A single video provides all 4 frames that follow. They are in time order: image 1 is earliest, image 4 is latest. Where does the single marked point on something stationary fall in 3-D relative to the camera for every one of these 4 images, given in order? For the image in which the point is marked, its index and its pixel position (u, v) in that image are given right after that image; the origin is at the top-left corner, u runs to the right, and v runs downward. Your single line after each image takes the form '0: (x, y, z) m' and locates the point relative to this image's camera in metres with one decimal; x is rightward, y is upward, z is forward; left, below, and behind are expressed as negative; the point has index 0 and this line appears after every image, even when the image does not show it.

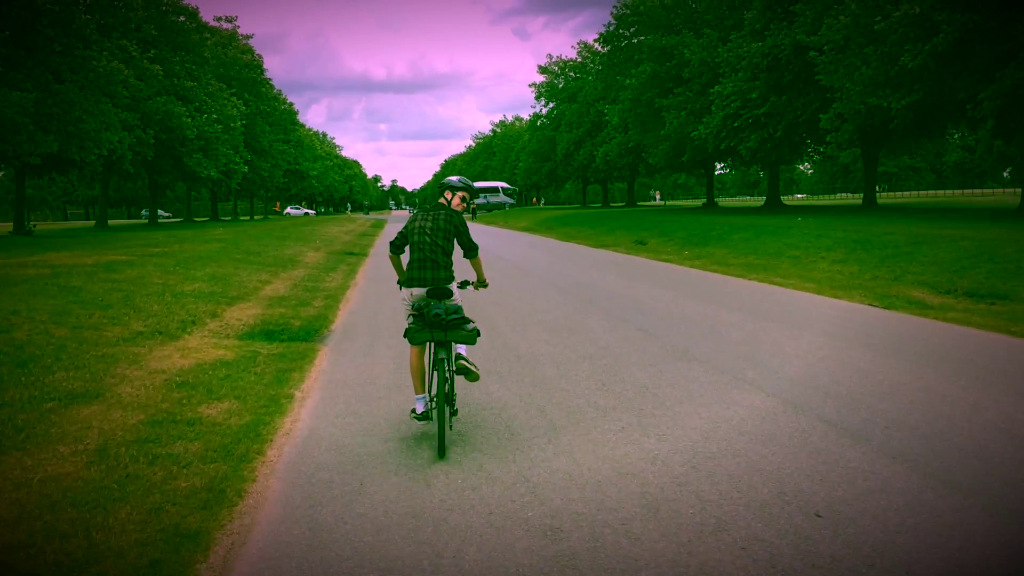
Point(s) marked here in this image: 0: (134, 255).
0: (-9.2, +0.8, +18.1) m
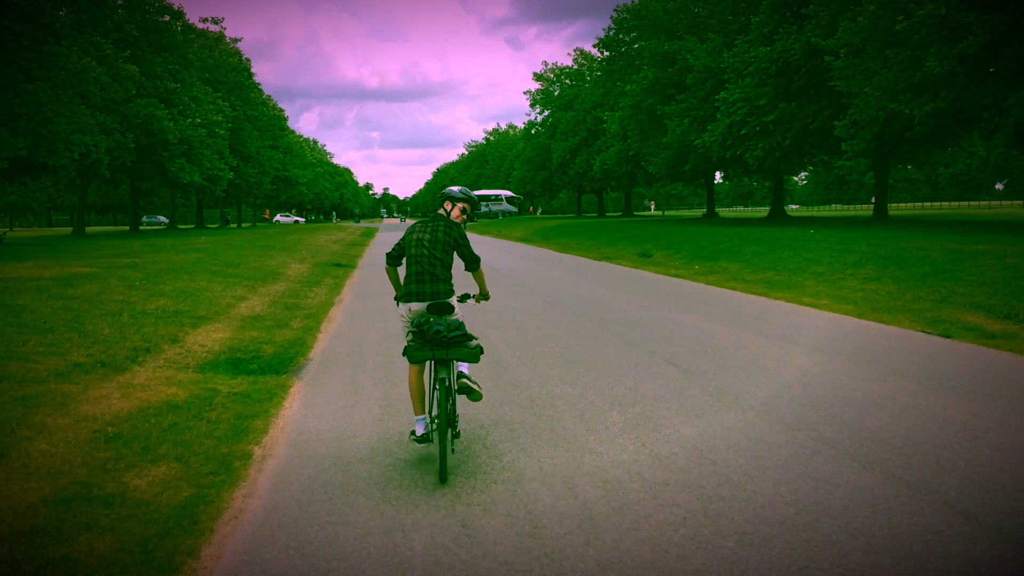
0: (-9.2, +0.5, +16.6) m
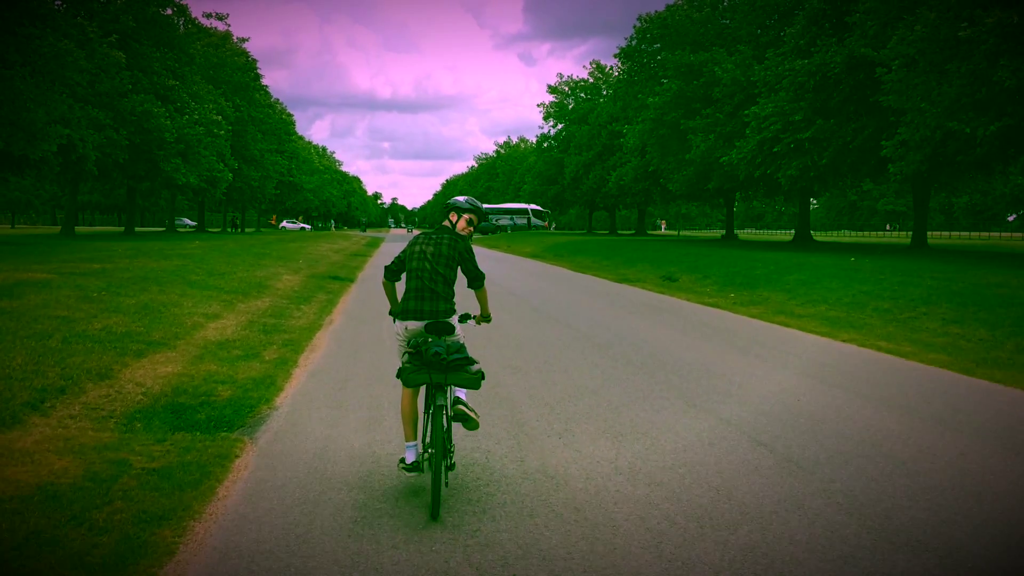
0: (-8.9, +0.3, +14.5) m
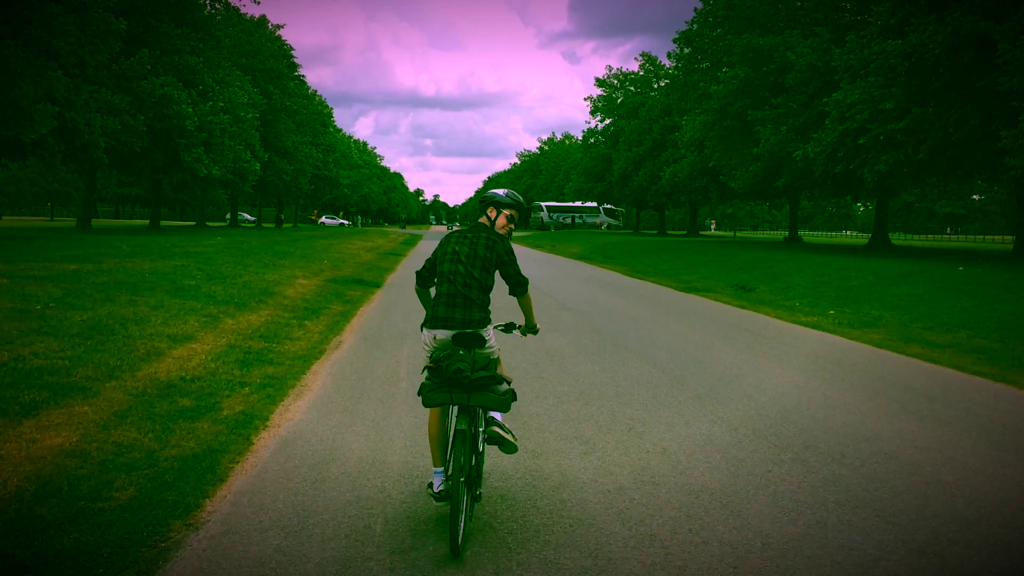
0: (-8.0, +0.2, +12.0) m
